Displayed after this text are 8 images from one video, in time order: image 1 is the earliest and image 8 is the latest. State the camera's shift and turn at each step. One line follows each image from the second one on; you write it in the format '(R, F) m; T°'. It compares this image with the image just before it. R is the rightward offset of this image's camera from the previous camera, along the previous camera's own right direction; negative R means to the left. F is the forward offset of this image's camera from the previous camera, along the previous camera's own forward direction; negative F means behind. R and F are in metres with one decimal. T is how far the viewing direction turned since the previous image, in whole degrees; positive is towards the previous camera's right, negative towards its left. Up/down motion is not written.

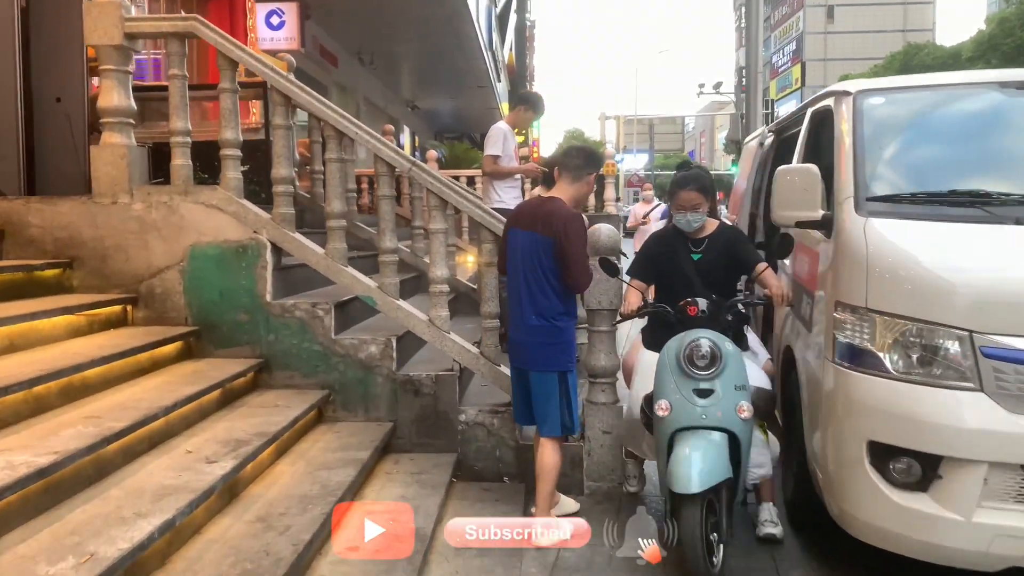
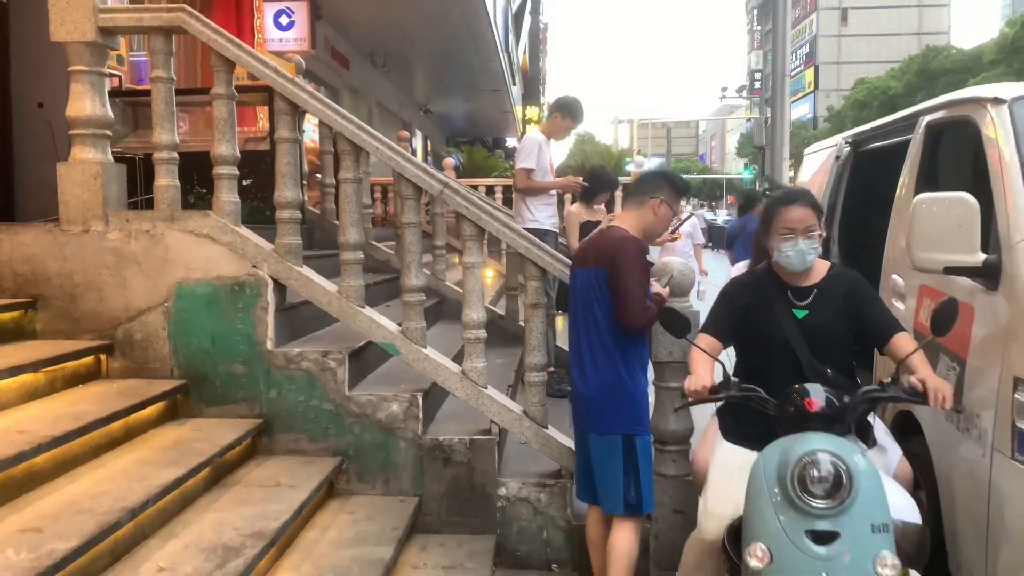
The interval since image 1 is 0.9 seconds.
(-0.2, +0.7) m; -1°
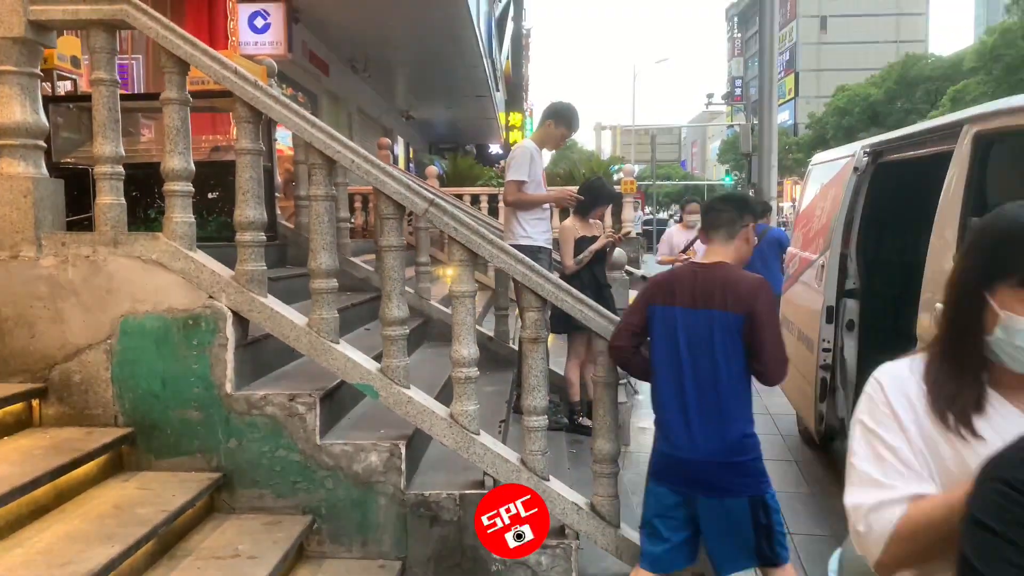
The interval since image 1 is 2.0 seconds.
(-0.1, +0.4) m; +1°
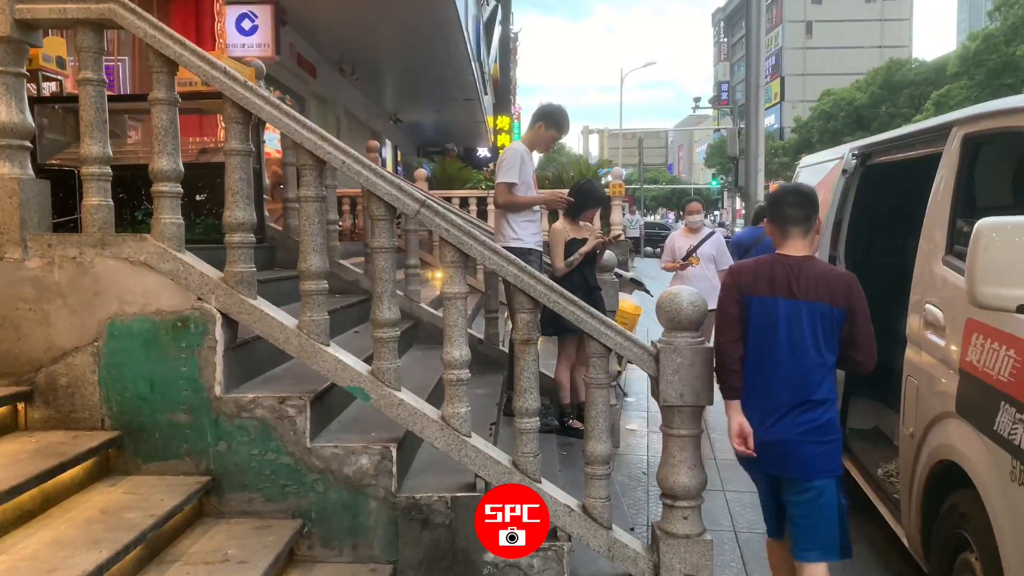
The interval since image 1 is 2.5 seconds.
(0.0, 0.0) m; +1°
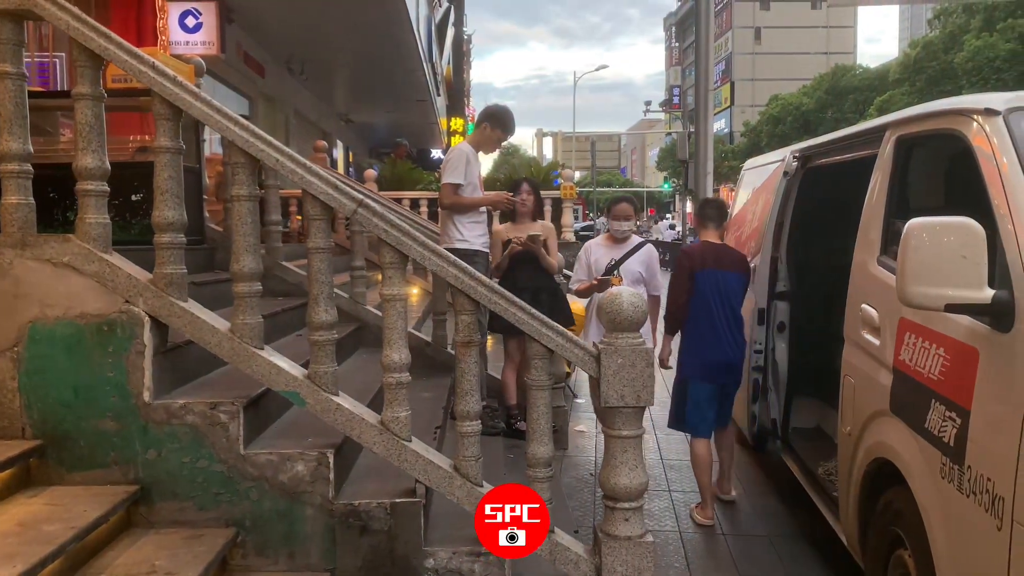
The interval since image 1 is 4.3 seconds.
(+0.1, 0.0) m; +3°
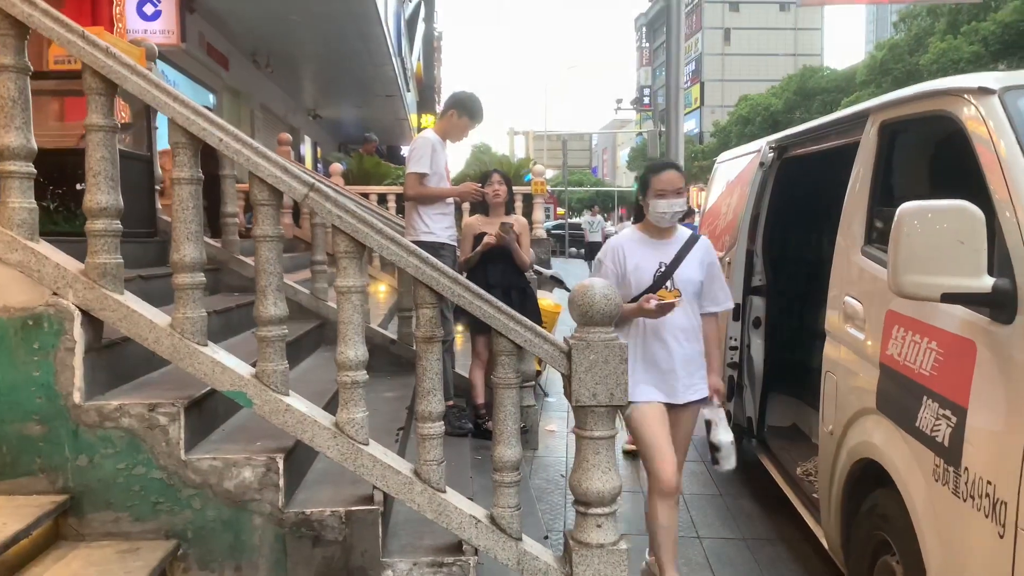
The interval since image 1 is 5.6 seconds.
(0.0, +0.2) m; +2°
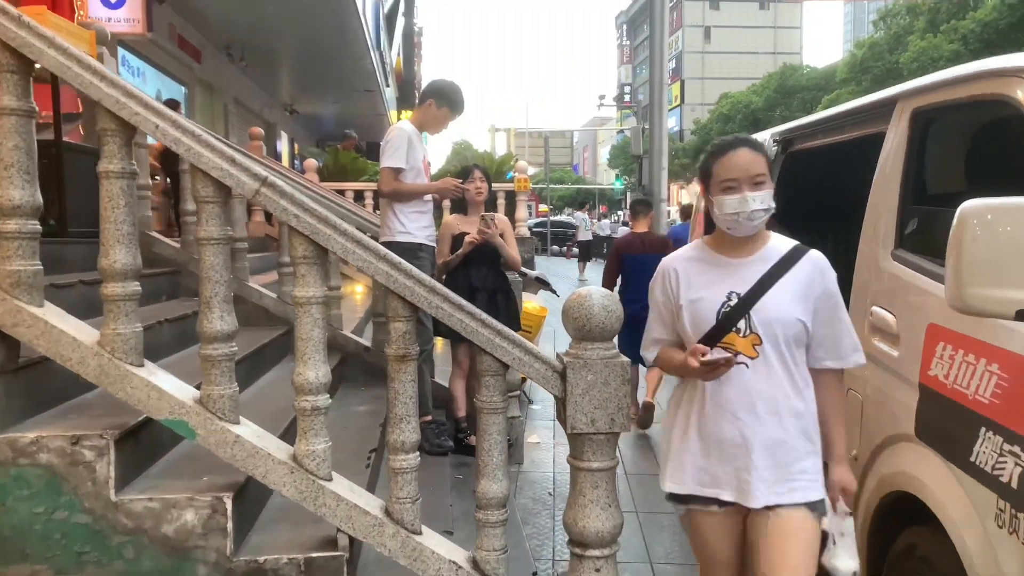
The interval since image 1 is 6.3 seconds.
(0.0, +0.4) m; +1°
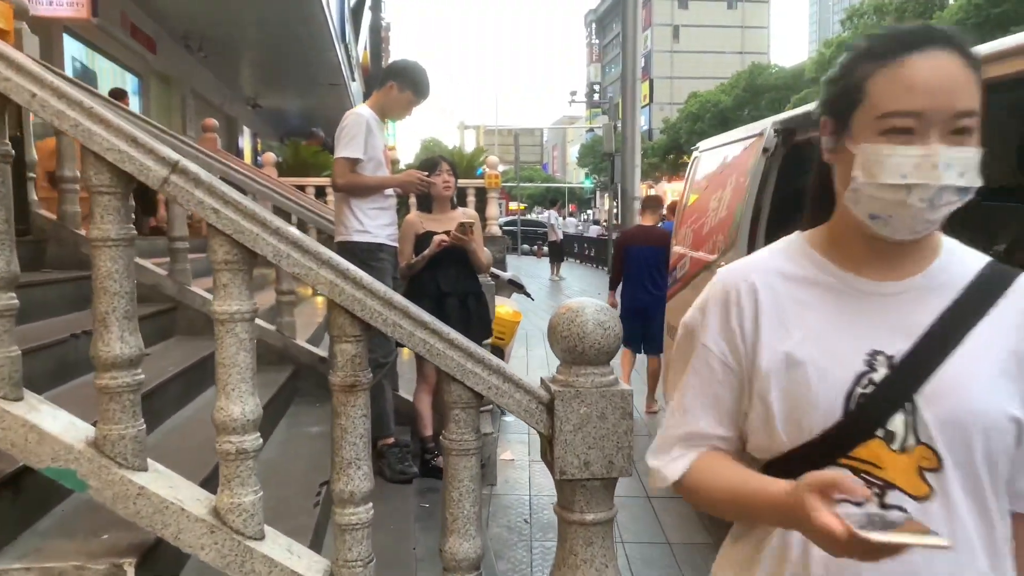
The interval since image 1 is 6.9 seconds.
(0.0, +0.5) m; +2°
